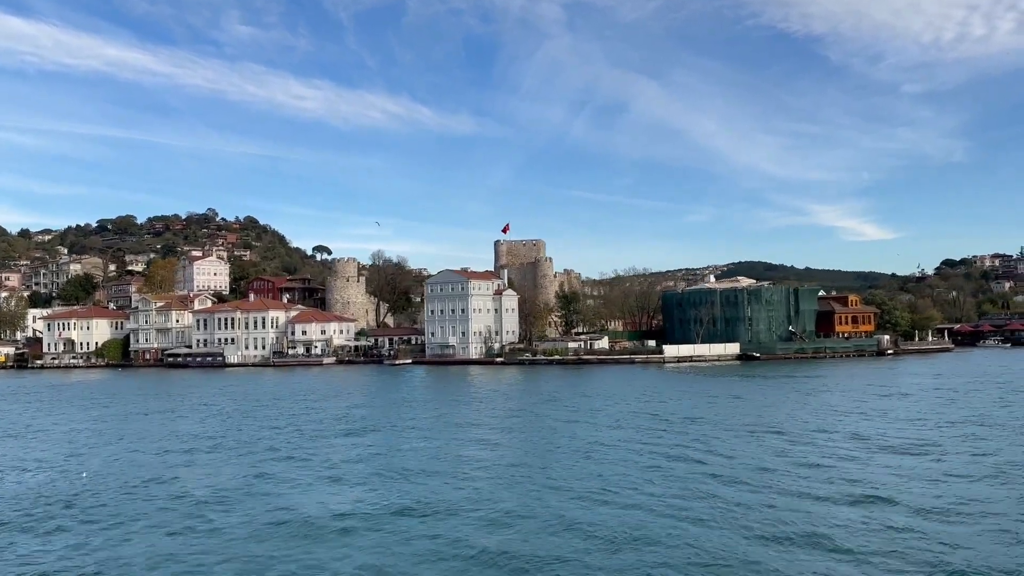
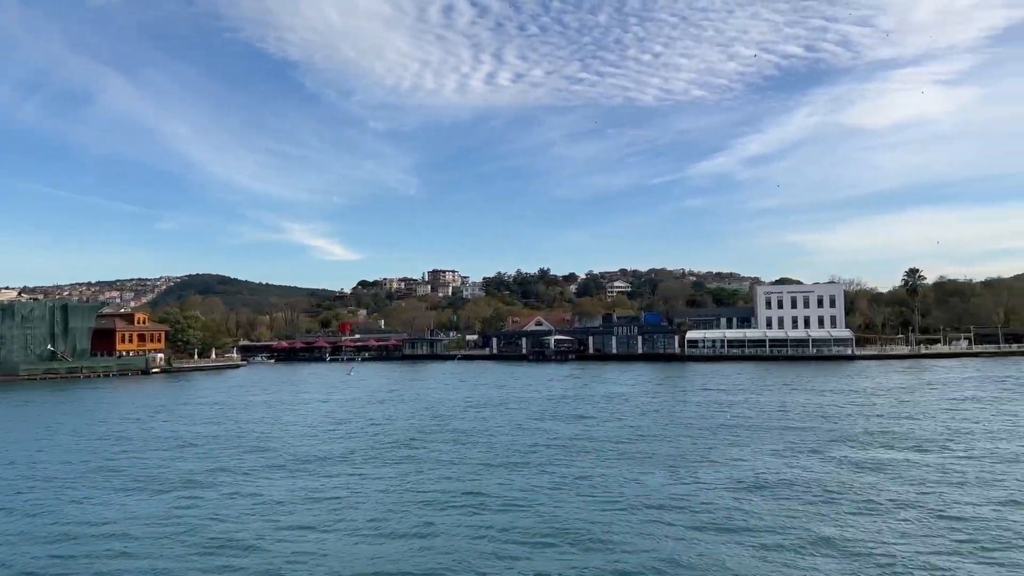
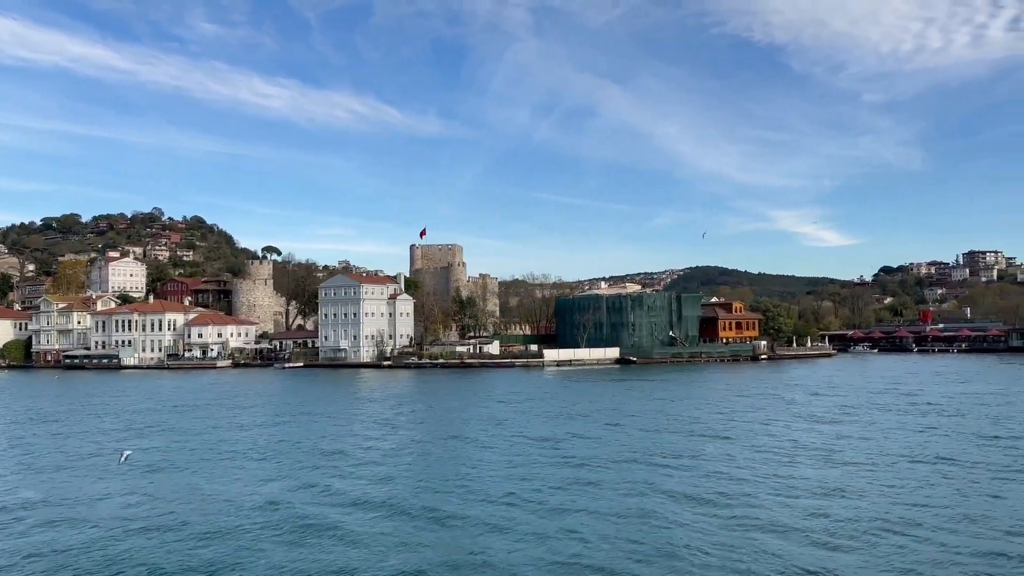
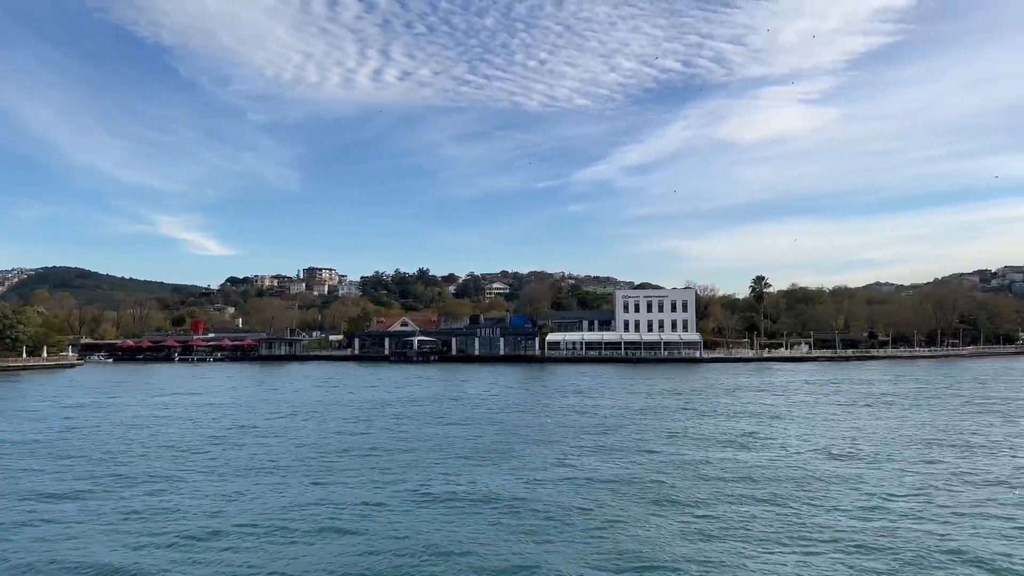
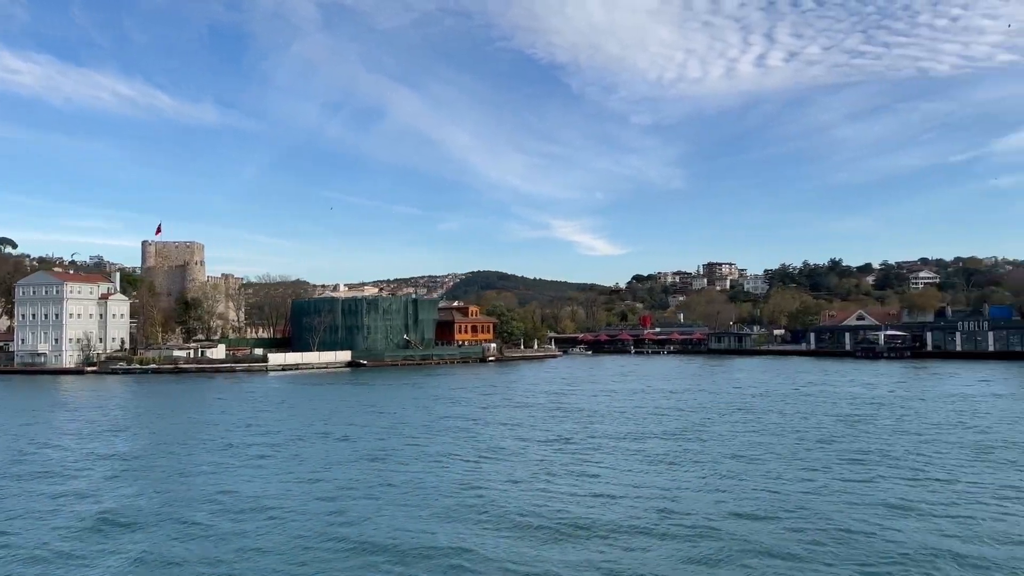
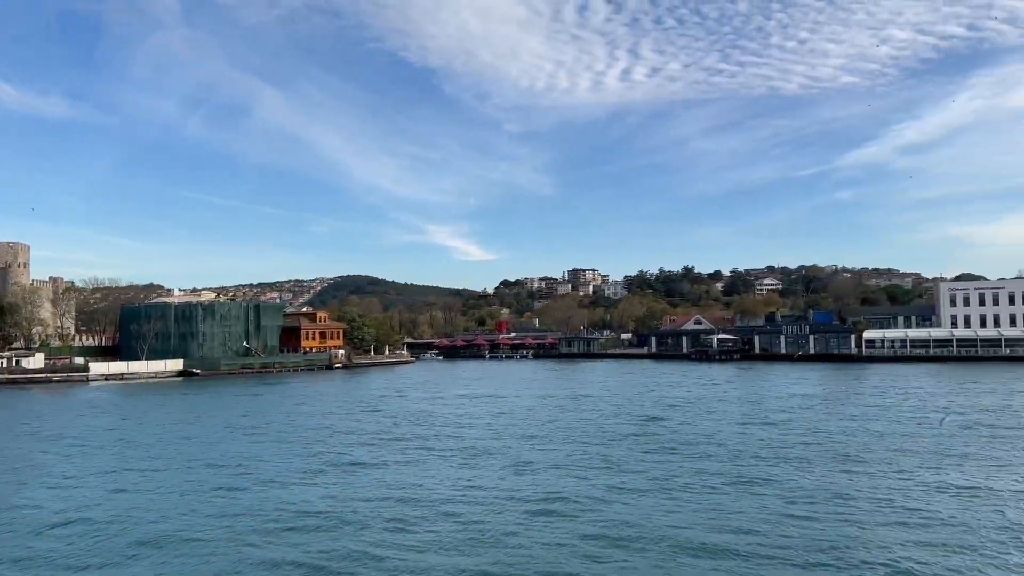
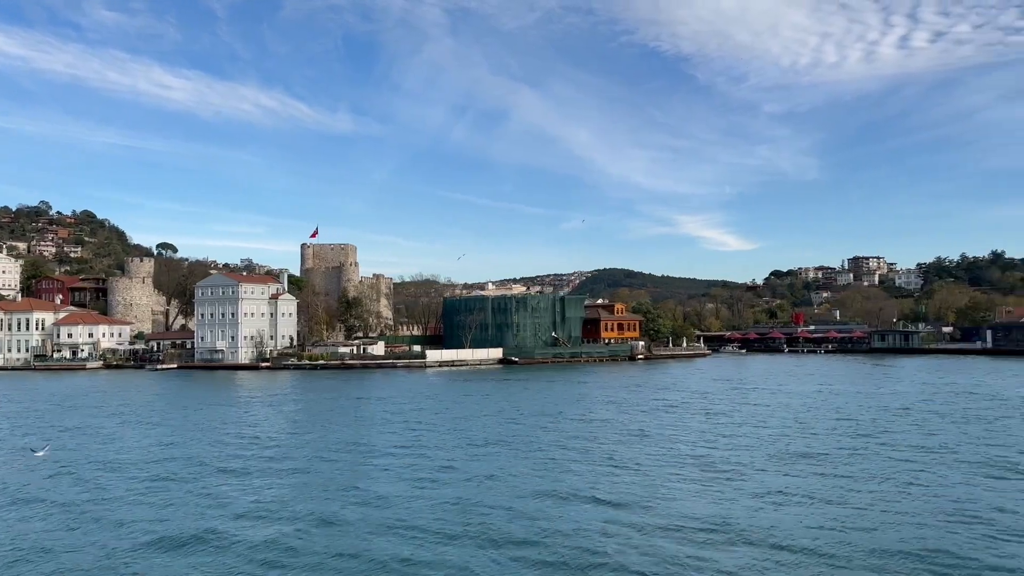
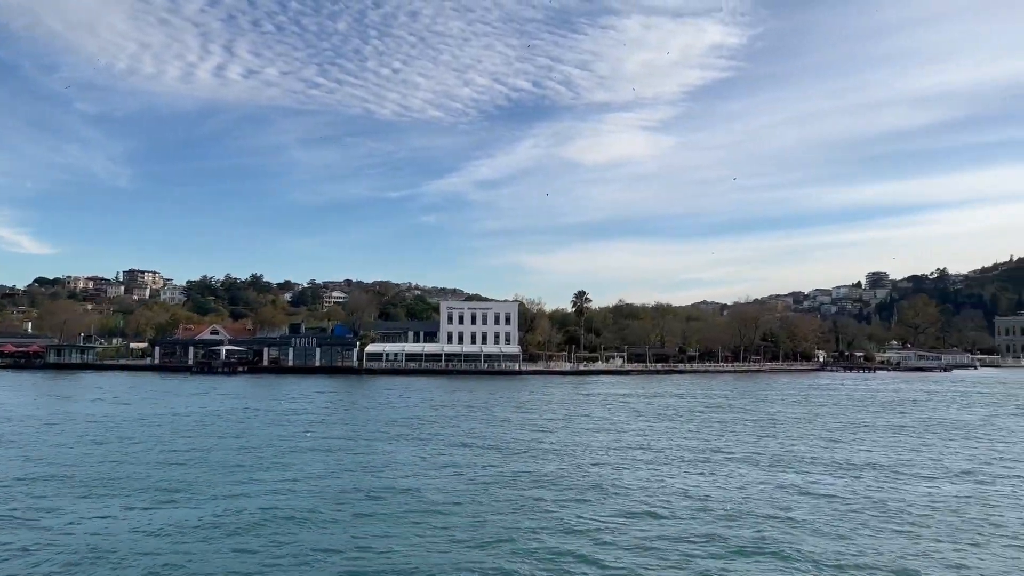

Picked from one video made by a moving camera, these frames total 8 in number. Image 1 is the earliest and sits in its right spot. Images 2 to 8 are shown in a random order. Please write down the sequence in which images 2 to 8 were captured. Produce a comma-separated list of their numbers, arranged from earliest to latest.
3, 7, 5, 6, 2, 4, 8
